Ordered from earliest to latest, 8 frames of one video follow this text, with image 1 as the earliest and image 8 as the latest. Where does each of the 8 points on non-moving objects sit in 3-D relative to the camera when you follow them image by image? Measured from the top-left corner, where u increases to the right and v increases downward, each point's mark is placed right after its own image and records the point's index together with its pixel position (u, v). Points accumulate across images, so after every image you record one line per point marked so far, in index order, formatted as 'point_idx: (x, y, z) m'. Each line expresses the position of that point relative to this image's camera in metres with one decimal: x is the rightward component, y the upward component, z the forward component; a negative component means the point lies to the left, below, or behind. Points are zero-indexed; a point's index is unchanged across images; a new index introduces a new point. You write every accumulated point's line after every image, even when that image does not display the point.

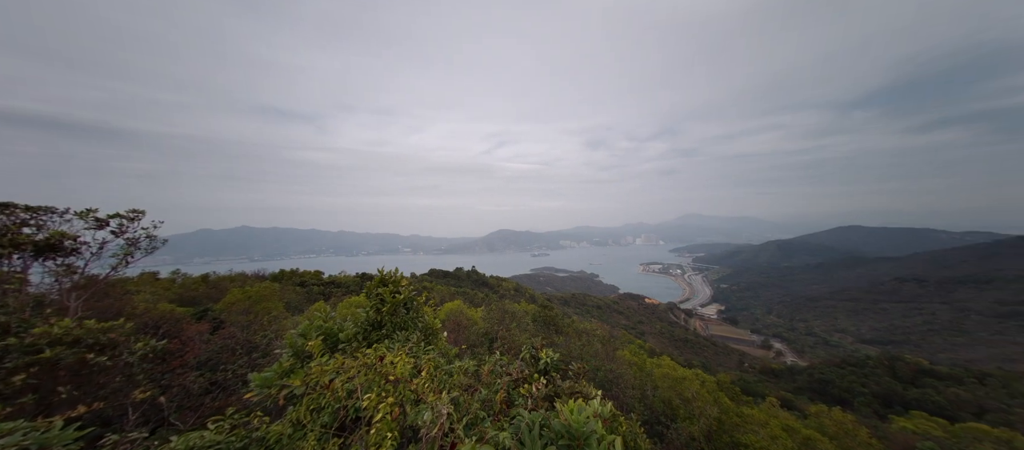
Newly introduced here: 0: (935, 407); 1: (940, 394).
0: (+25.0, -10.7, +16.2) m
1: (+26.6, -10.3, +17.1) m
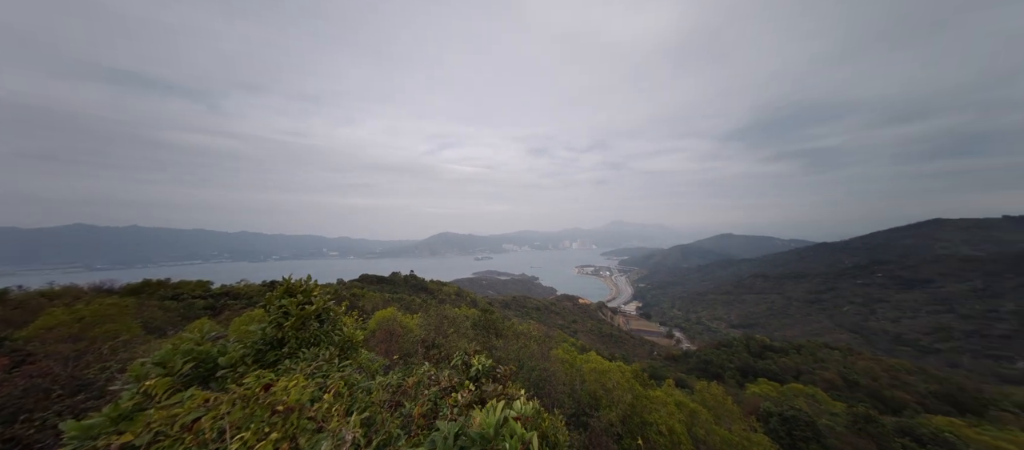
0: (+20.2, -11.5, +21.3) m
1: (+21.6, -11.2, +22.5) m
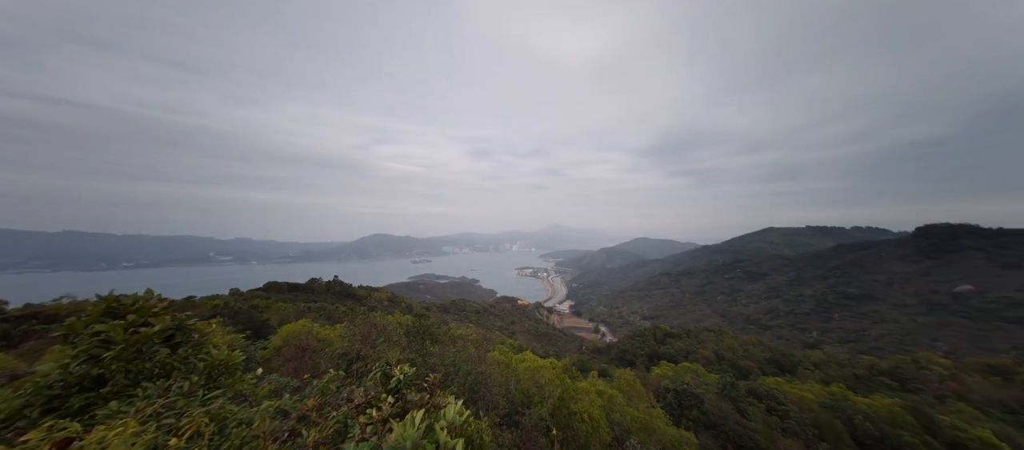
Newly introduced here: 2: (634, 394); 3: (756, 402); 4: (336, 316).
0: (+14.5, -12.0, +25.1) m
1: (+15.6, -11.8, +26.6) m
2: (+6.2, -8.6, +13.9) m
3: (+12.0, -8.7, +13.6) m
4: (-12.9, -6.6, +19.4) m
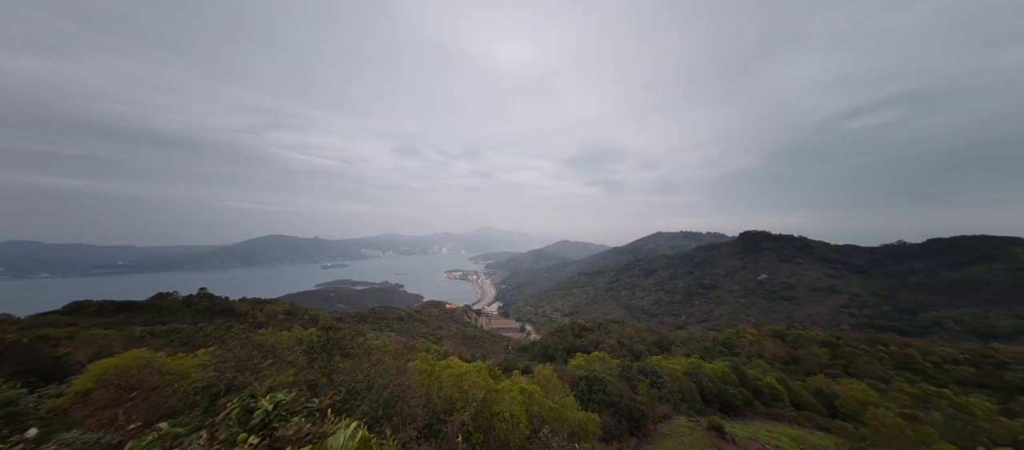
0: (+7.1, -12.4, +27.8) m
1: (+7.8, -12.2, +29.5) m
2: (+2.1, -8.8, +14.9) m
3: (+7.7, -9.0, +16.1) m
4: (-17.8, -6.5, +15.4) m
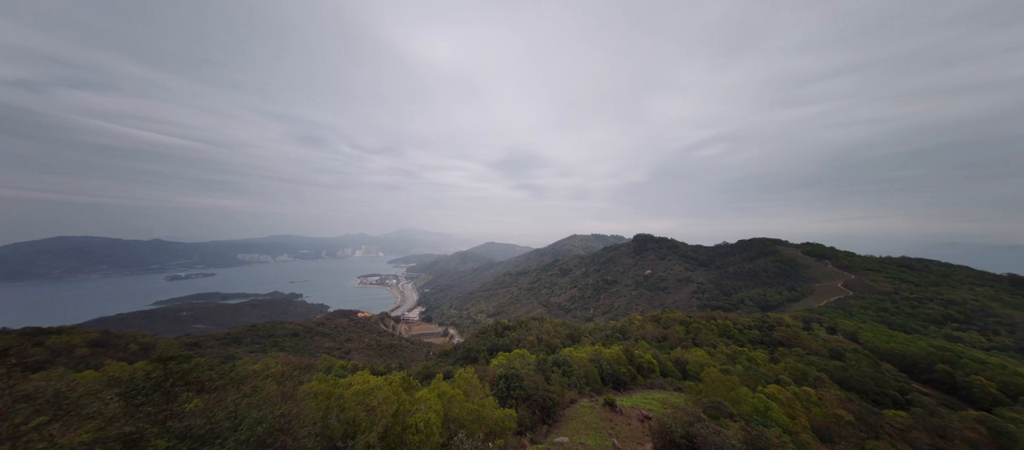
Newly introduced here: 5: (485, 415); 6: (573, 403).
0: (-0.9, -12.6, +28.6) m
1: (-0.7, -12.4, +30.4) m
2: (-2.3, -8.9, +14.9) m
3: (+2.8, -9.2, +17.5) m
4: (-21.5, -6.3, +10.0) m
5: (-1.3, -8.4, +12.3) m
6: (+3.3, -9.8, +15.1) m
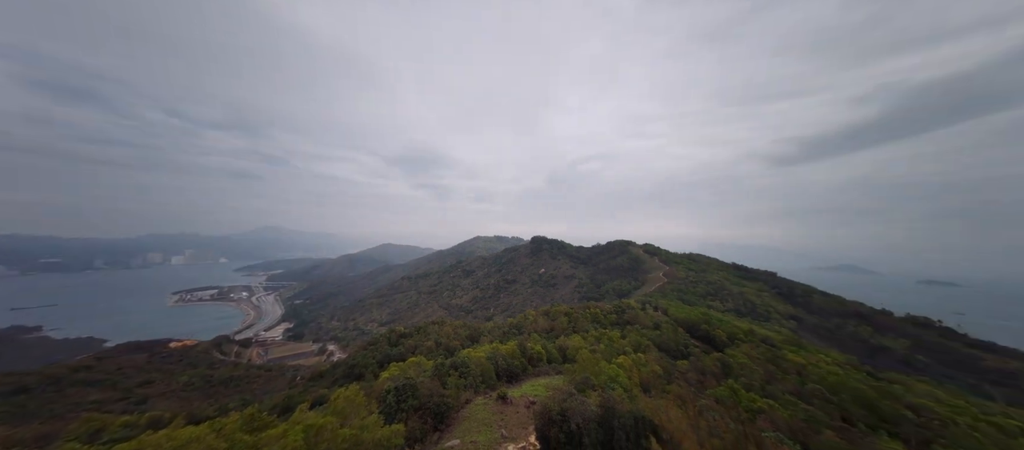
0: (-11.0, -12.7, +26.4) m
1: (-11.4, -12.5, +28.2) m
2: (-7.5, -8.9, +13.1) m
3: (-3.6, -9.3, +17.3) m
4: (-23.9, -5.9, +2.0) m
5: (-5.7, -8.4, +11.0) m
6: (-2.4, -9.9, +15.2) m
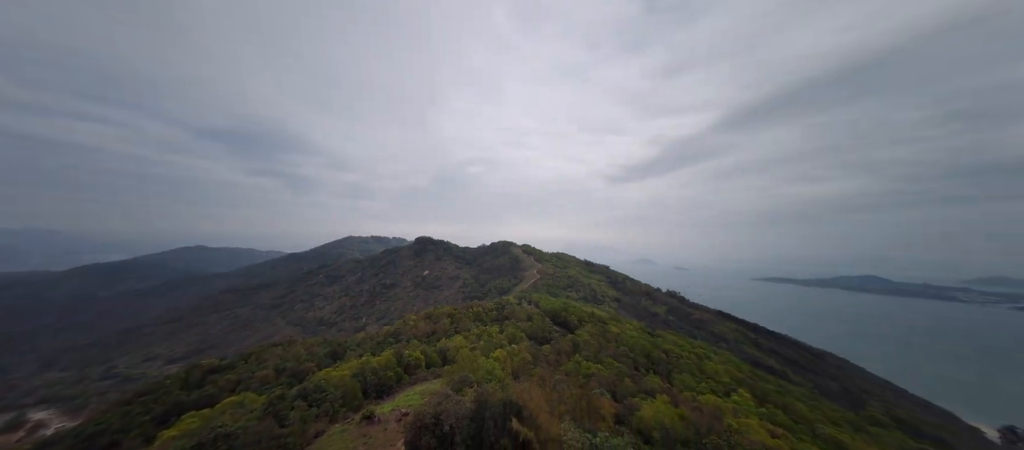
0: (-20.7, -12.3, +19.2) m
1: (-21.8, -12.1, +20.6) m
2: (-12.0, -8.5, +8.4) m
3: (-10.2, -9.0, +13.8) m
4: (-22.5, -5.1, -8.4) m
5: (-9.5, -8.1, +7.2) m
6: (-8.2, -9.7, +12.4) m
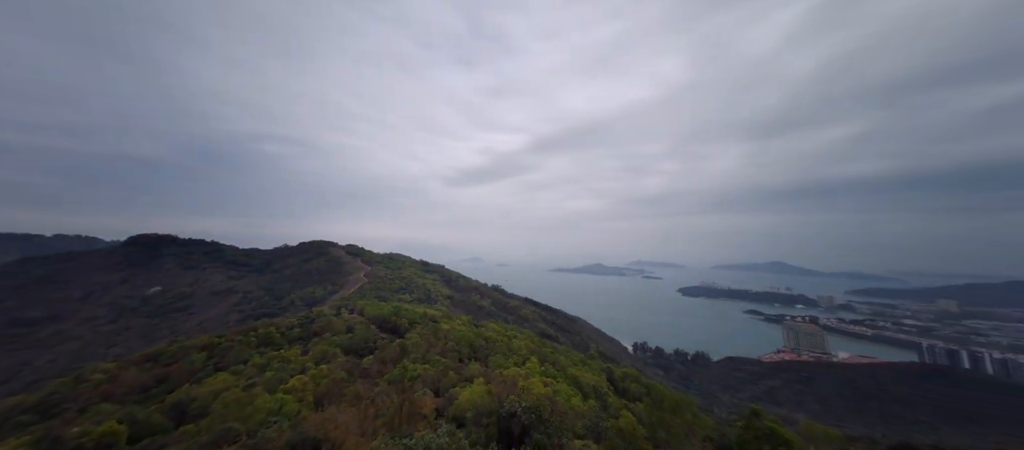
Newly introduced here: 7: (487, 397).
0: (-27.9, -11.0, +3.8) m
1: (-29.6, -10.8, +4.5) m
2: (-14.7, -7.6, -0.4) m
3: (-16.1, -8.2, +5.1) m
4: (-14.1, -4.0, -20.1) m
5: (-11.9, -7.3, 0.0) m
6: (-13.7, -8.9, +5.0) m
7: (-1.0, -9.4, +14.9) m
